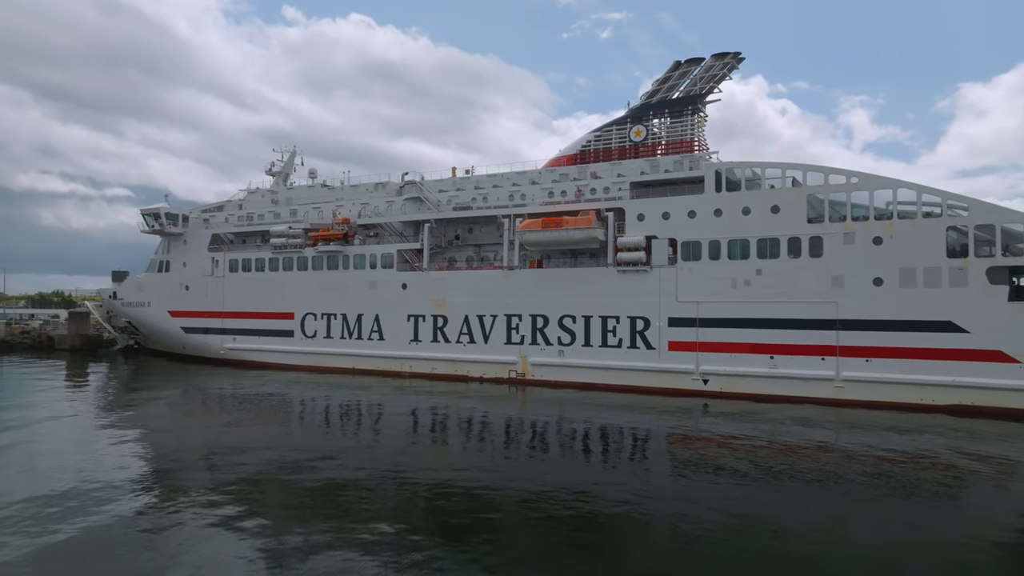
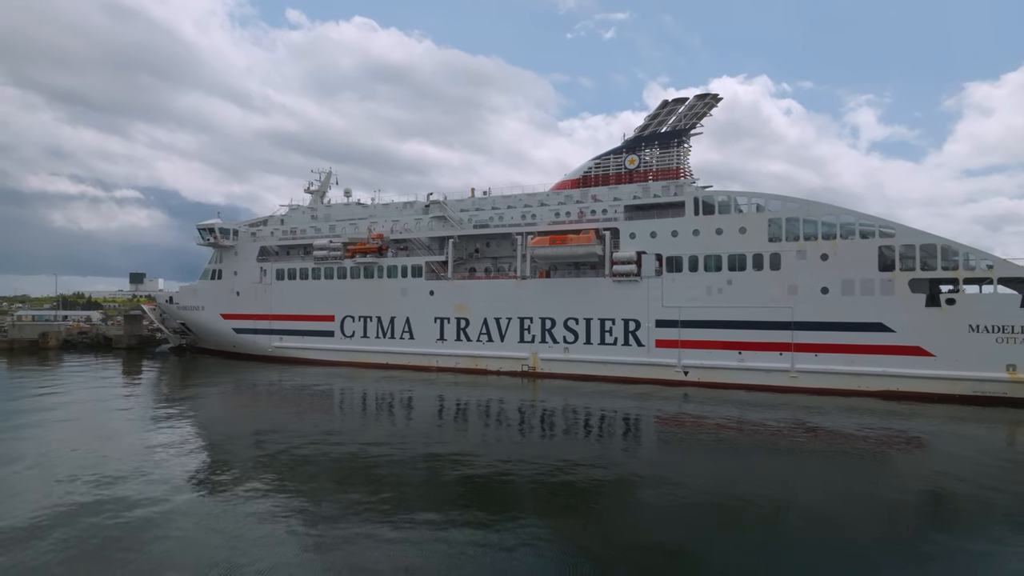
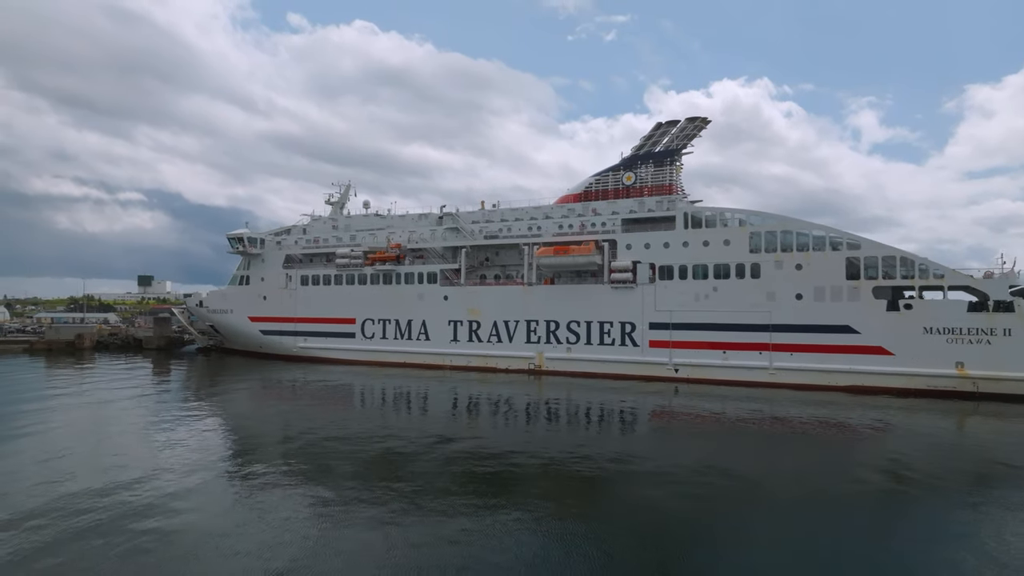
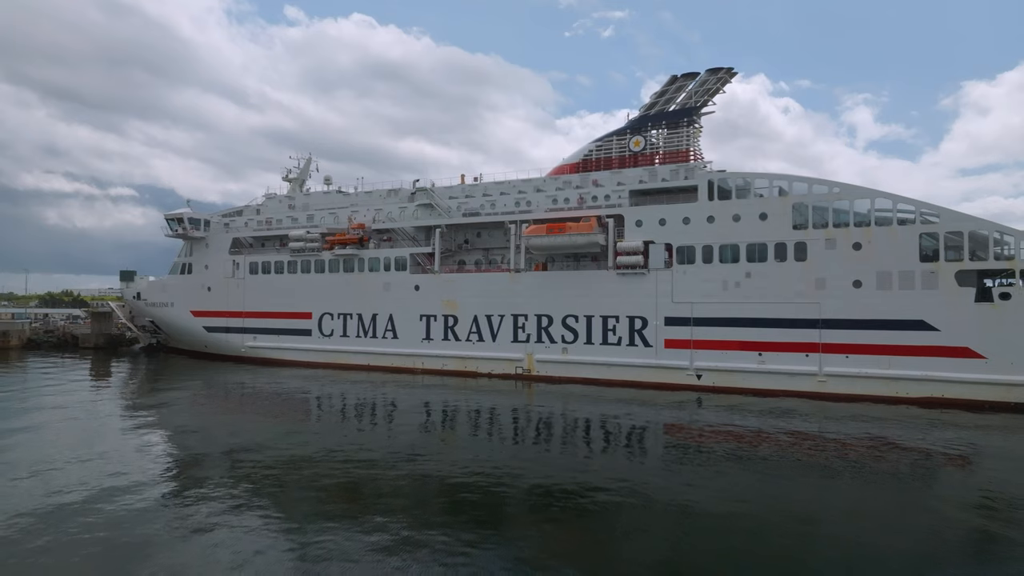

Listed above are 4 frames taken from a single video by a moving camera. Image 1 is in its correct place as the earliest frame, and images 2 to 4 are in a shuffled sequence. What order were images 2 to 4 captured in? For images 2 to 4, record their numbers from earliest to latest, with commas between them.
4, 2, 3
